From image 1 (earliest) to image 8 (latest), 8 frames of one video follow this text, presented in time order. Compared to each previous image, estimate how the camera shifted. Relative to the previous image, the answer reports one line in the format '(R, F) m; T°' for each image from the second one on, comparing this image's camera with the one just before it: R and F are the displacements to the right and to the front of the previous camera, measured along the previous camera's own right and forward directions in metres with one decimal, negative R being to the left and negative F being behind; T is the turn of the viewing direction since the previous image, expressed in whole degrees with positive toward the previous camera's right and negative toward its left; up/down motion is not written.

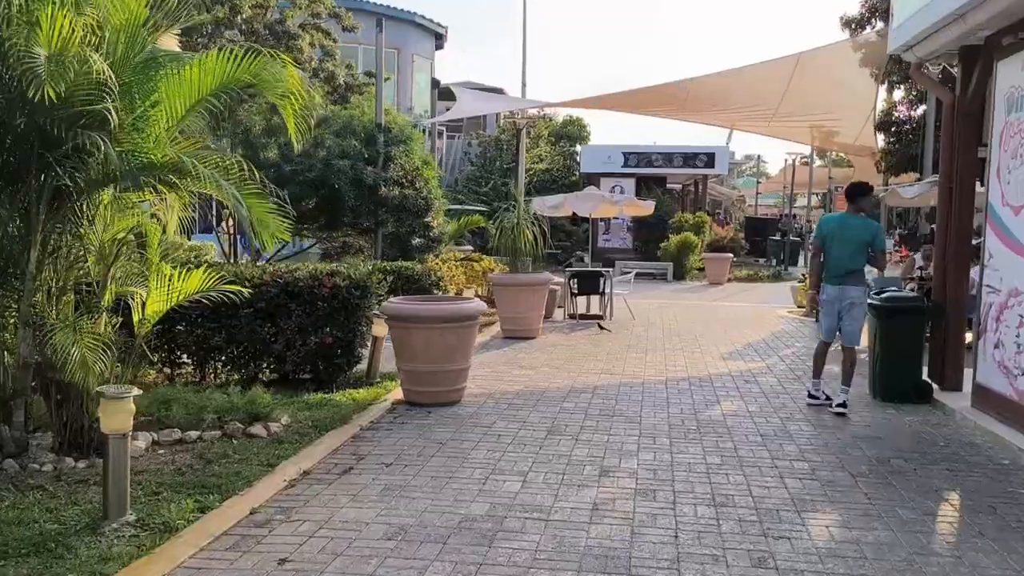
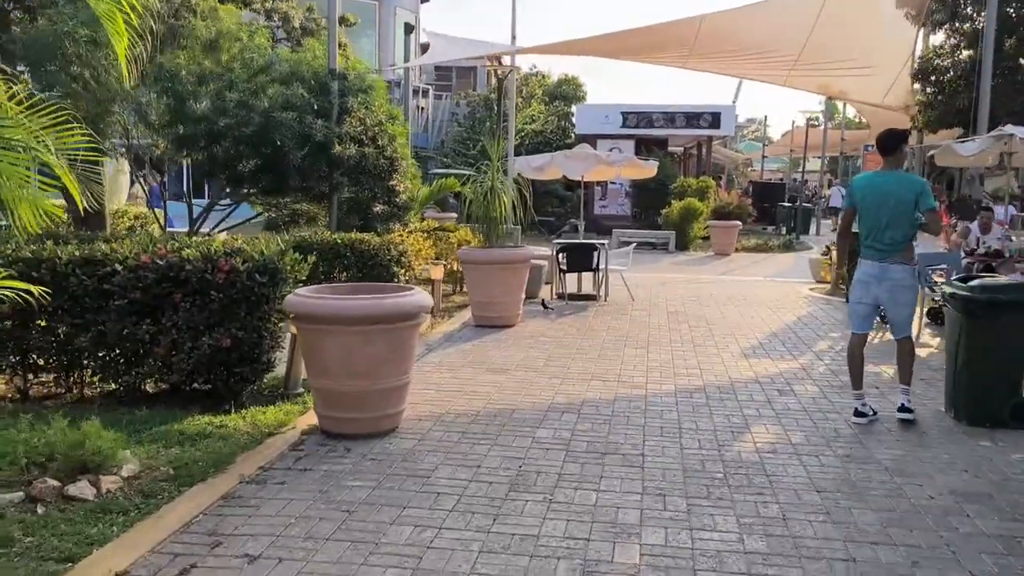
(+0.2, +1.9) m; 0°
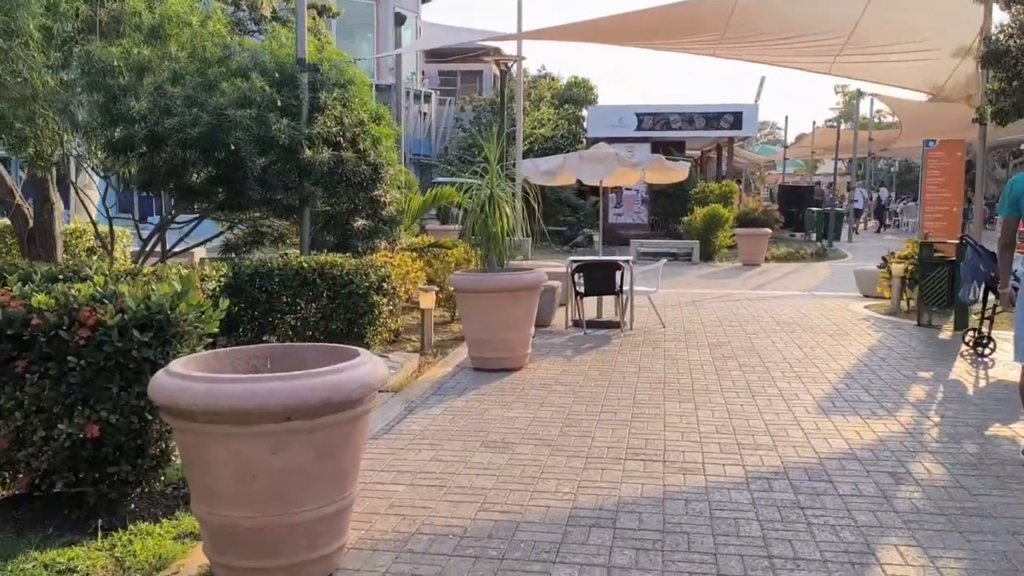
(0.0, +1.9) m; -1°
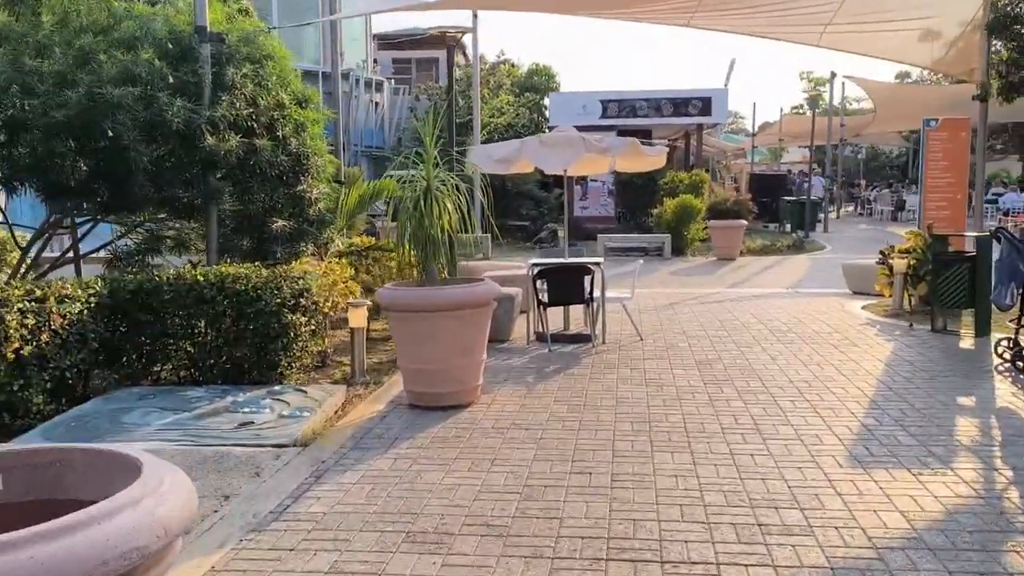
(+0.1, +1.5) m; +2°
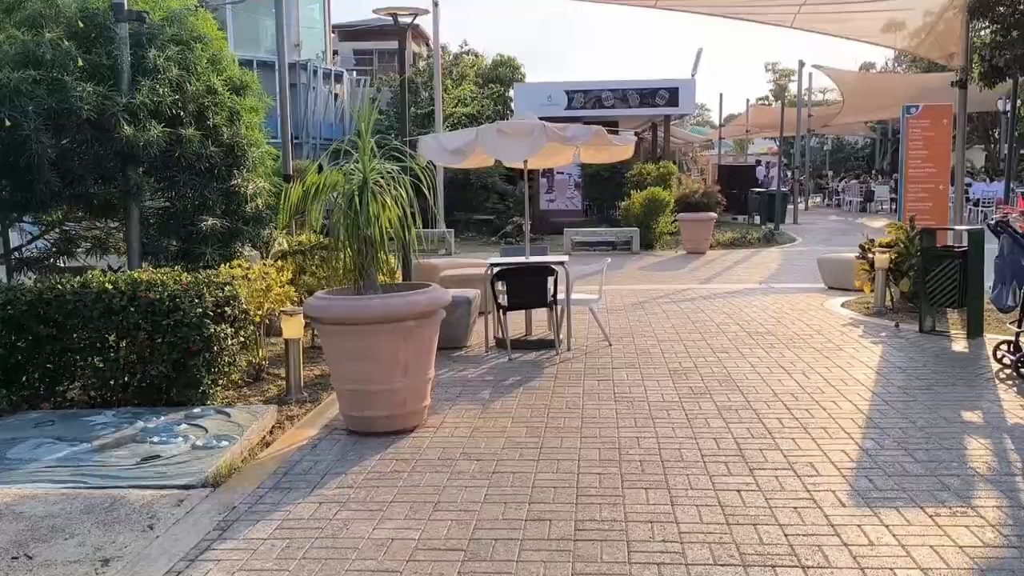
(+0.1, +0.7) m; +2°
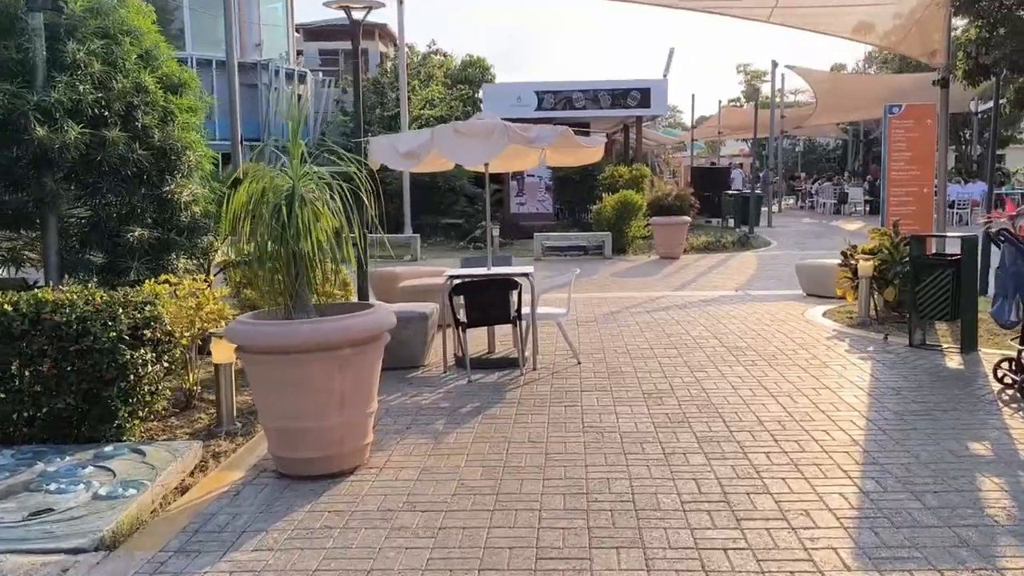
(+0.1, +0.6) m; +1°
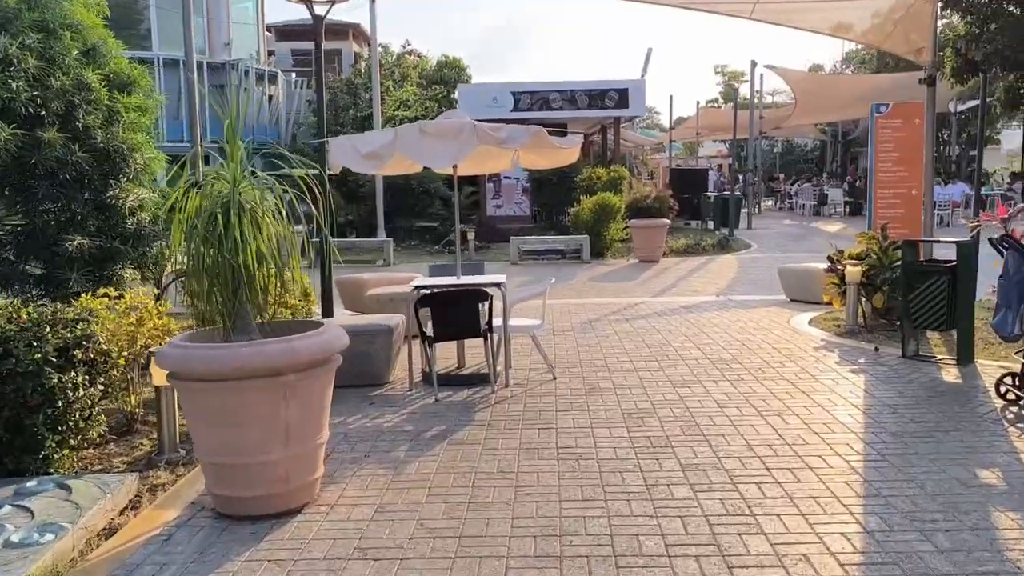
(+0.1, +0.4) m; +1°
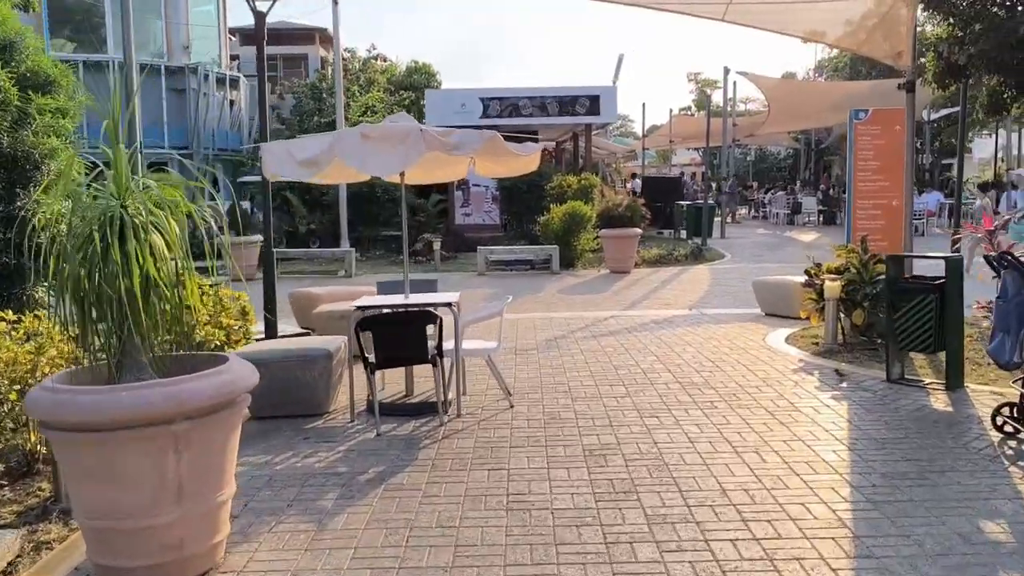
(+0.1, +0.6) m; +1°
